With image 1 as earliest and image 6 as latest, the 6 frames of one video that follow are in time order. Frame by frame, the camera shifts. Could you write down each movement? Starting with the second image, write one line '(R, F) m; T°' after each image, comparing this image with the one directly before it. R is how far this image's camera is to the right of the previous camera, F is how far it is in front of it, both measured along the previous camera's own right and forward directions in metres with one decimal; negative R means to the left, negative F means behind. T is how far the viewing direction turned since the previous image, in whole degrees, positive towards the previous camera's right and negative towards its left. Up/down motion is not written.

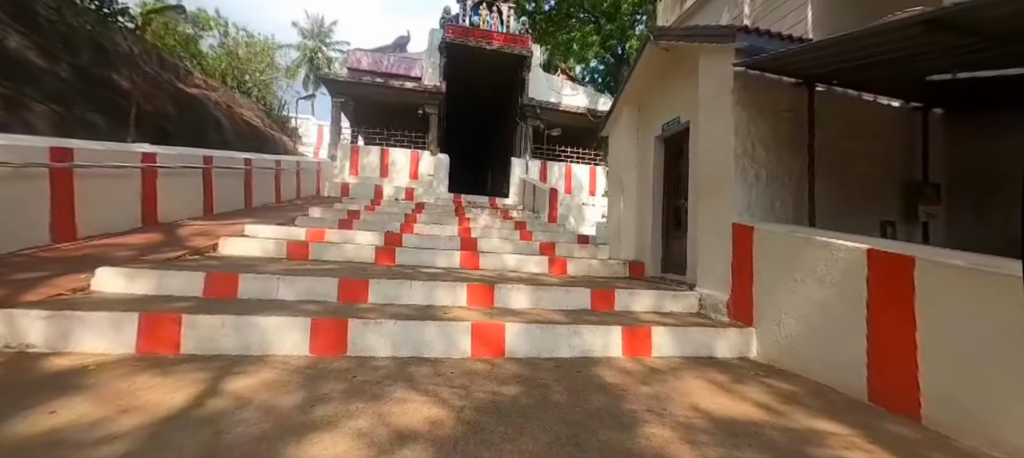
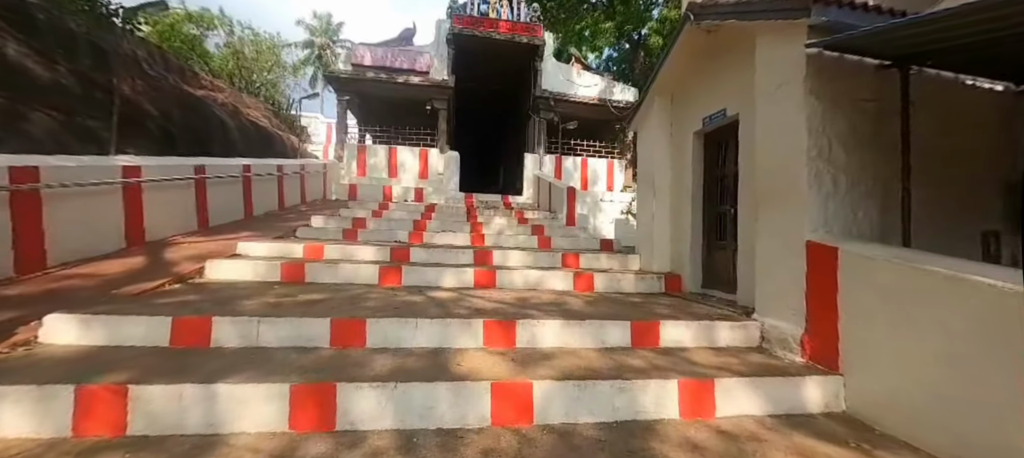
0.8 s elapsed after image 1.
(-0.1, +0.5) m; -2°
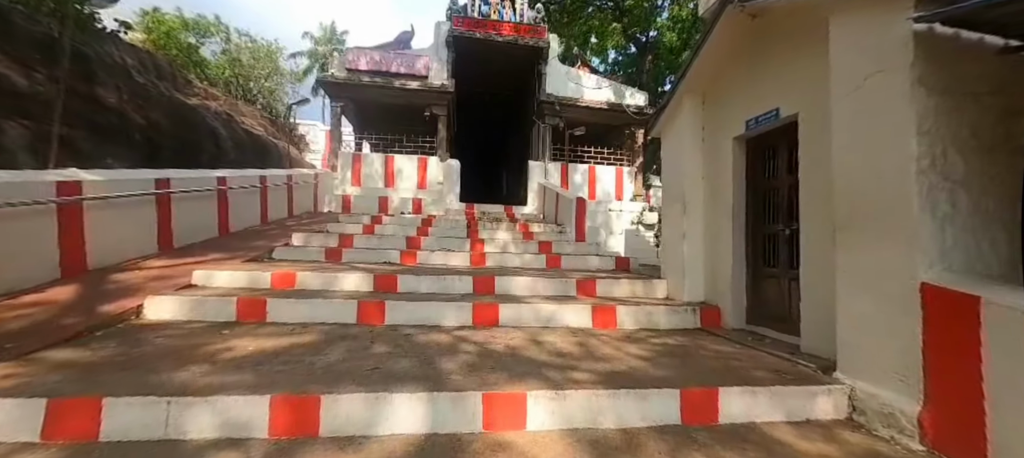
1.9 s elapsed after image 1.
(0.0, +0.7) m; 0°
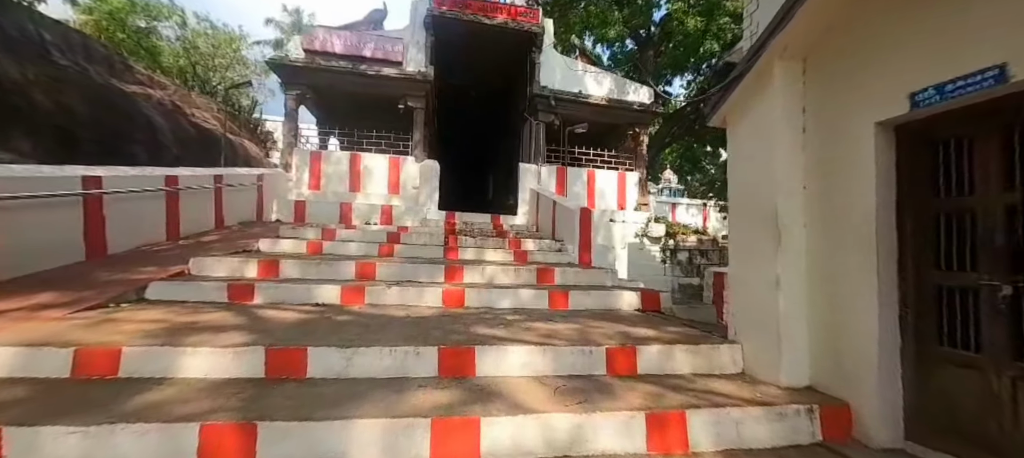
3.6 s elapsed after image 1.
(0.0, +1.5) m; +2°
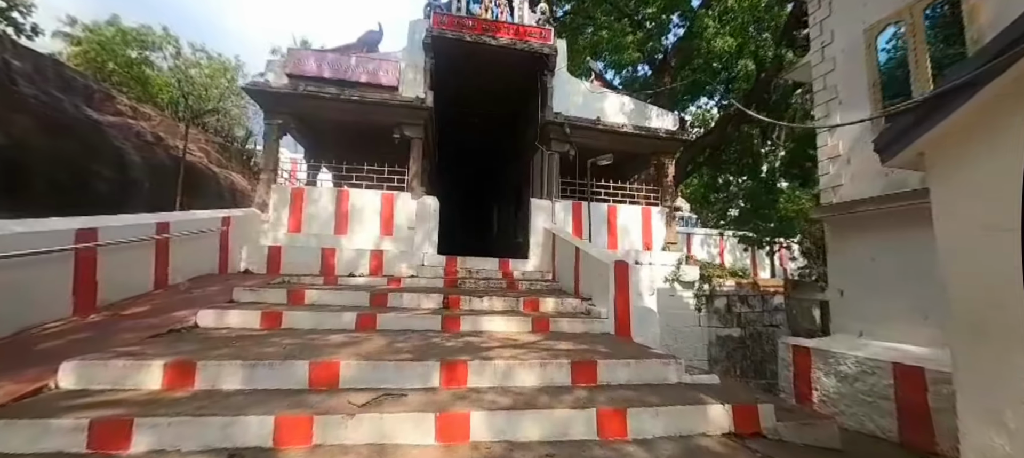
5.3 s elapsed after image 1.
(-0.1, +1.2) m; 0°
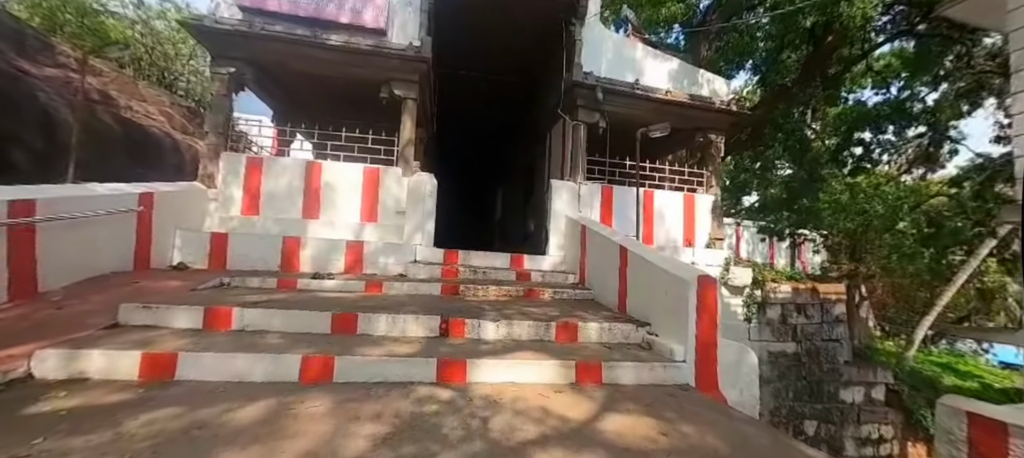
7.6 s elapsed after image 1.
(-0.3, +1.6) m; +1°
